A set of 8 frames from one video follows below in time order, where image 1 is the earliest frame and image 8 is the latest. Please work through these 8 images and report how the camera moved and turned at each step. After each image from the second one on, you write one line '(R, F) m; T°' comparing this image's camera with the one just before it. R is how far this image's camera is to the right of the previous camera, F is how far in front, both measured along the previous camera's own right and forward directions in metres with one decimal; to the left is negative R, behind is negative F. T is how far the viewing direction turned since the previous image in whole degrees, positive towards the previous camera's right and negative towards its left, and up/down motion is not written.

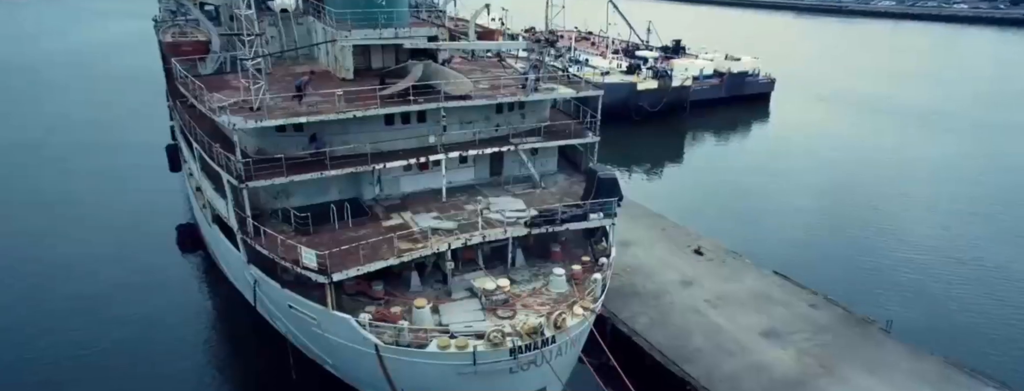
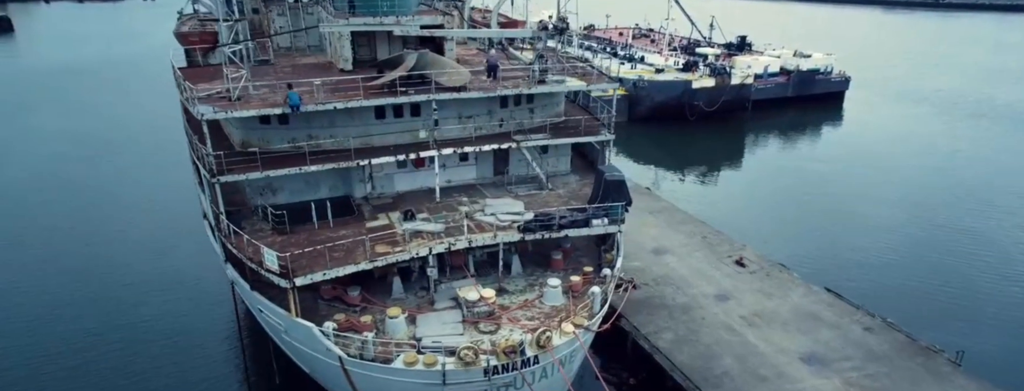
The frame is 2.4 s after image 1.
(+2.1, +1.9) m; -6°
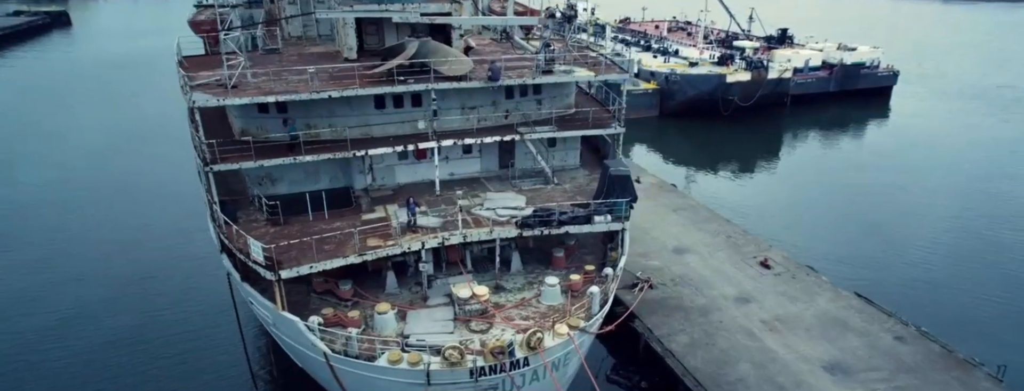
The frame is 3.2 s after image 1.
(+1.1, +0.7) m; -3°
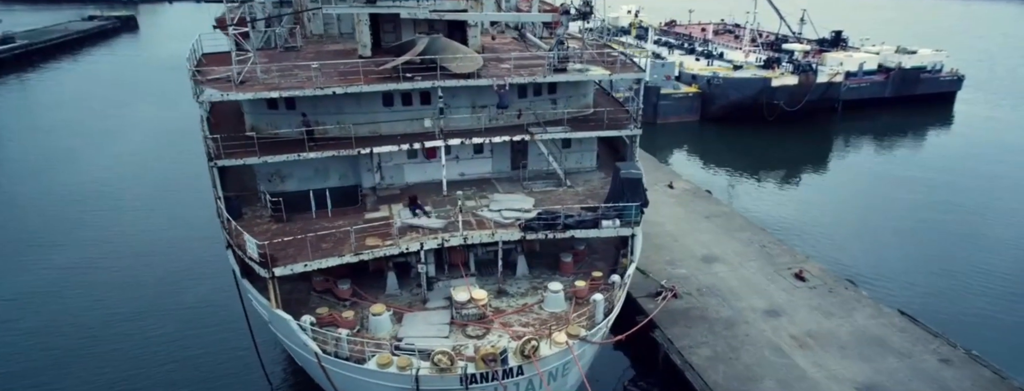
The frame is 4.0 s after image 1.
(+1.1, +0.6) m; -4°
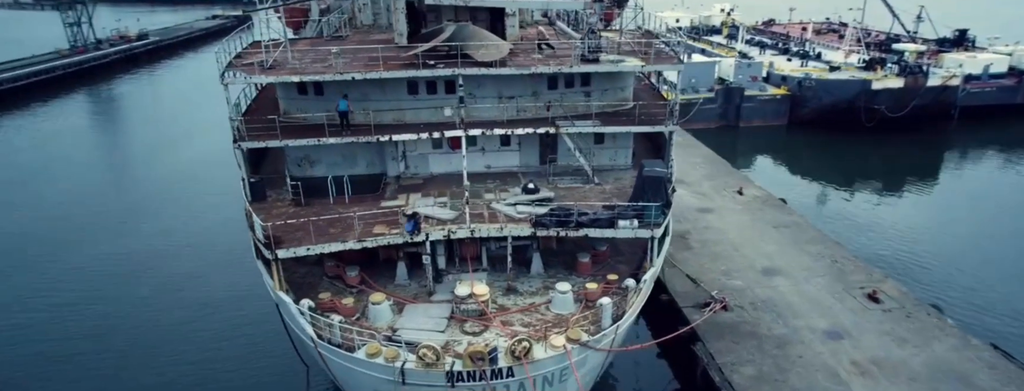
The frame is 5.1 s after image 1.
(+2.0, +0.9) m; -8°
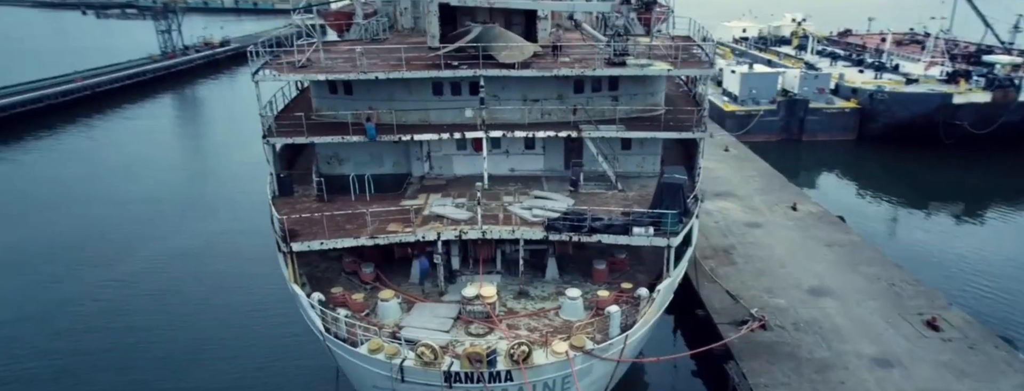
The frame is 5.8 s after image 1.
(+1.3, +0.3) m; -6°
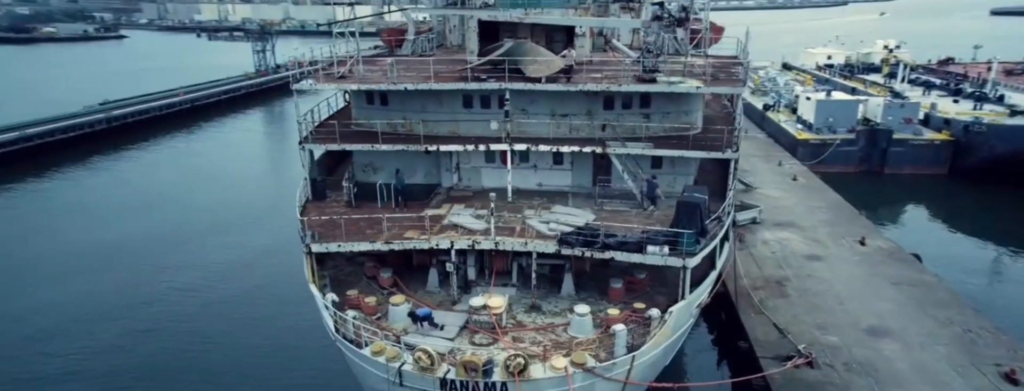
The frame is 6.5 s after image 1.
(+1.6, +0.2) m; -7°
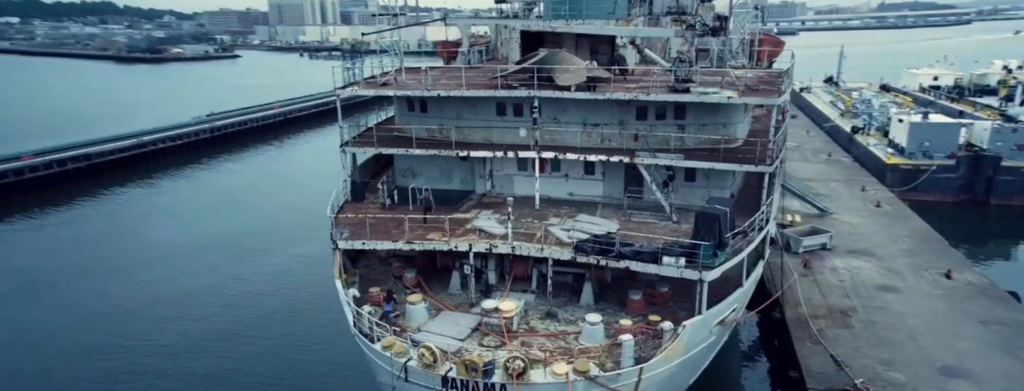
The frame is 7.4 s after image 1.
(+1.7, +0.1) m; -8°
